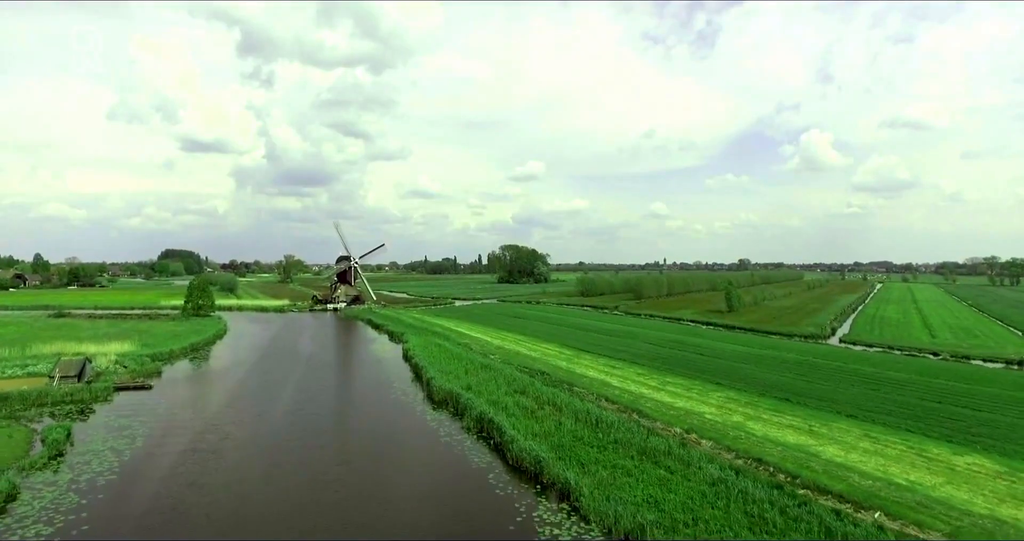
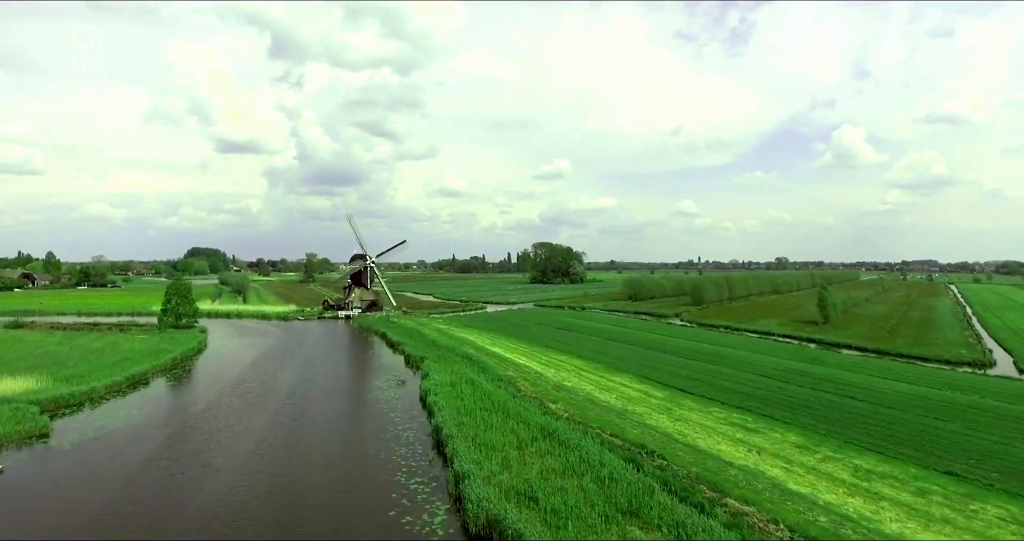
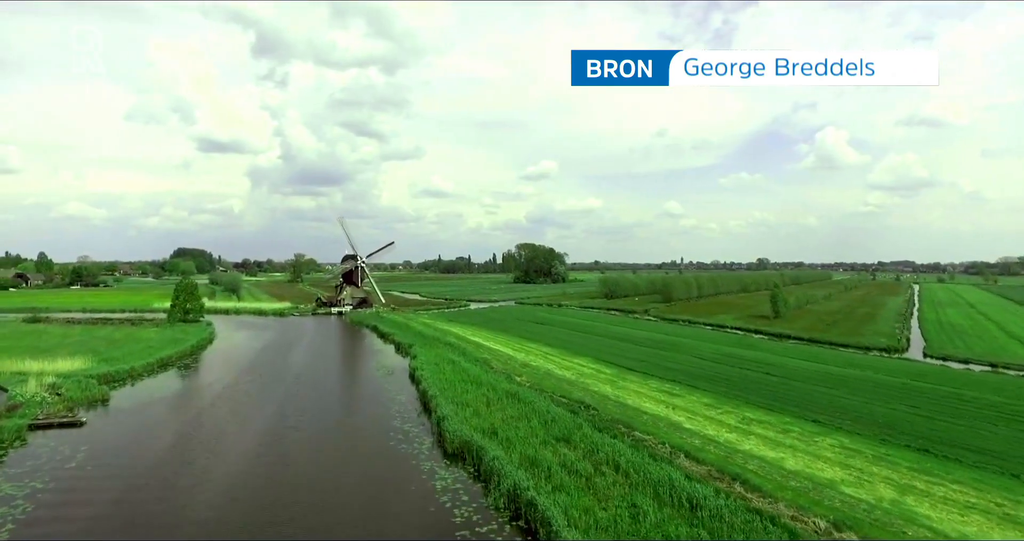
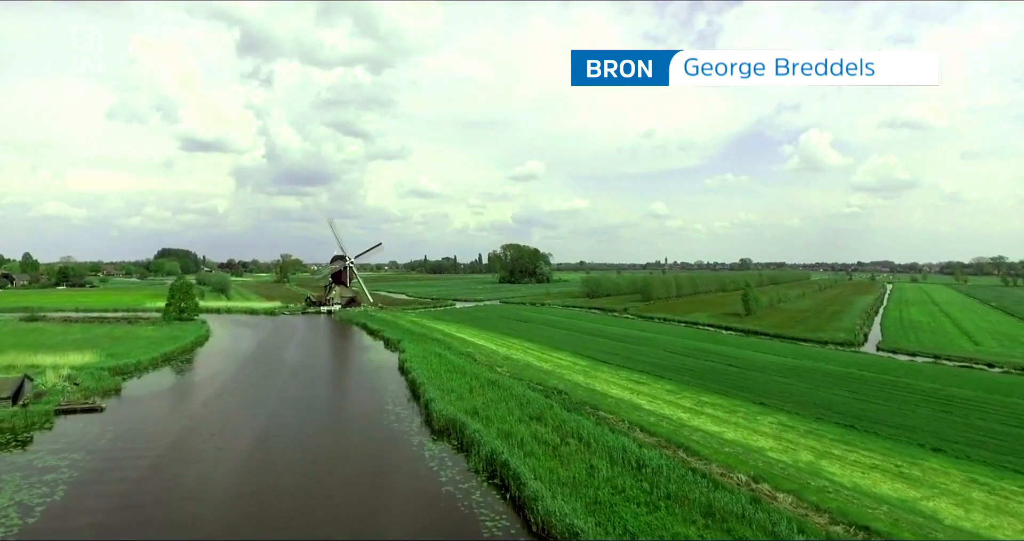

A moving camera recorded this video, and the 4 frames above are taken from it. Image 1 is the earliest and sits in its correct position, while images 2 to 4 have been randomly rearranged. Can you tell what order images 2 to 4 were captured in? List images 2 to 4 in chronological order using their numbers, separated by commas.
4, 3, 2
